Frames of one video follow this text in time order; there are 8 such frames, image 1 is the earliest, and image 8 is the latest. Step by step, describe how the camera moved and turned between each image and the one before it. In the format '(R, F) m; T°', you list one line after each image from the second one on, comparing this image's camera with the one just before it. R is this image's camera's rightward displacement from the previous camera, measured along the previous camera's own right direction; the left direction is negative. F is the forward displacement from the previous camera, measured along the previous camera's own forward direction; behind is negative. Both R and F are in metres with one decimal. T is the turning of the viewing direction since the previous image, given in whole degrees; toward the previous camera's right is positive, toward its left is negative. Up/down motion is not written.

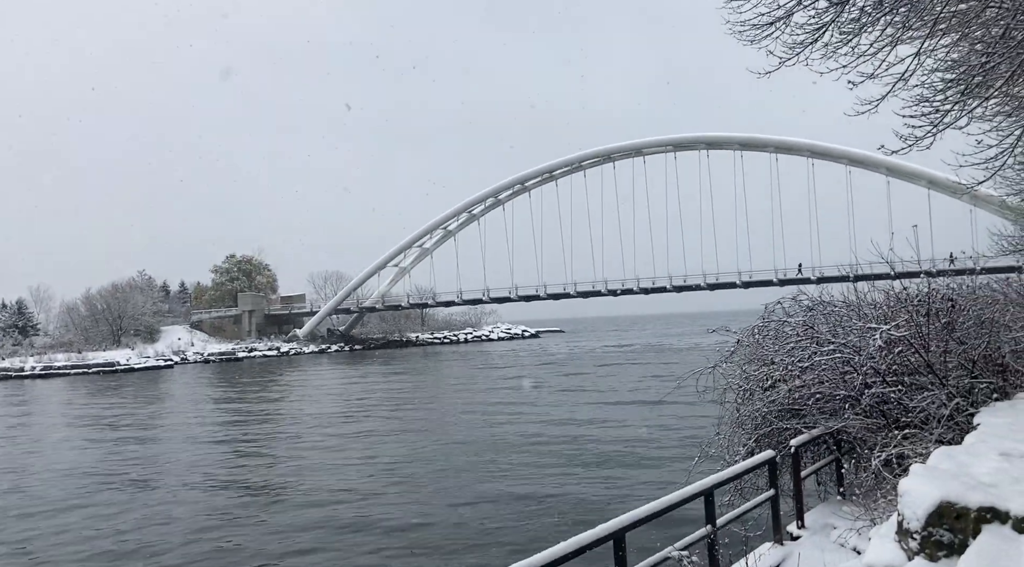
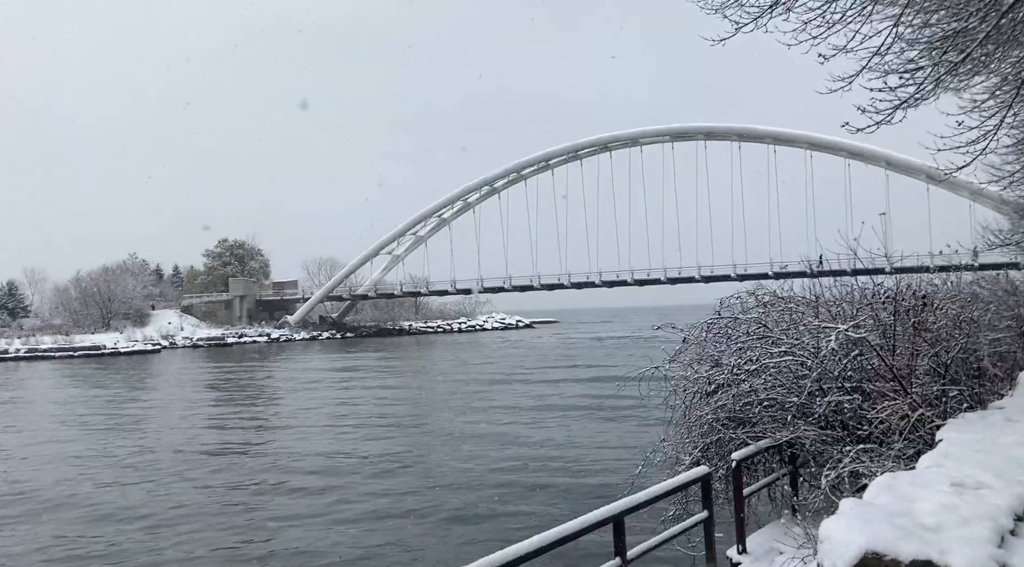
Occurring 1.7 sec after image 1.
(+0.7, +0.7) m; 0°
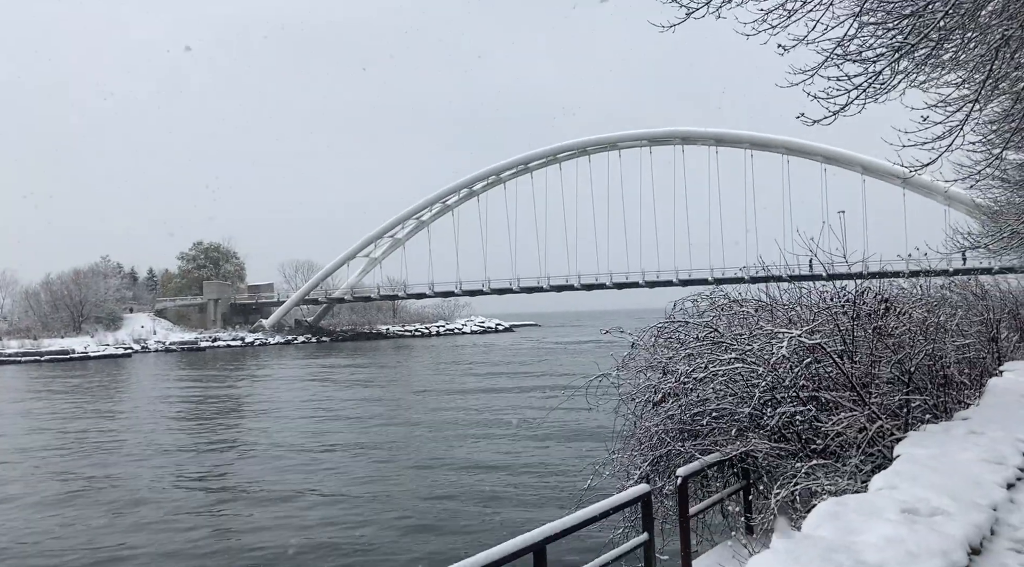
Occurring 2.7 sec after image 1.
(+0.4, +0.4) m; +1°
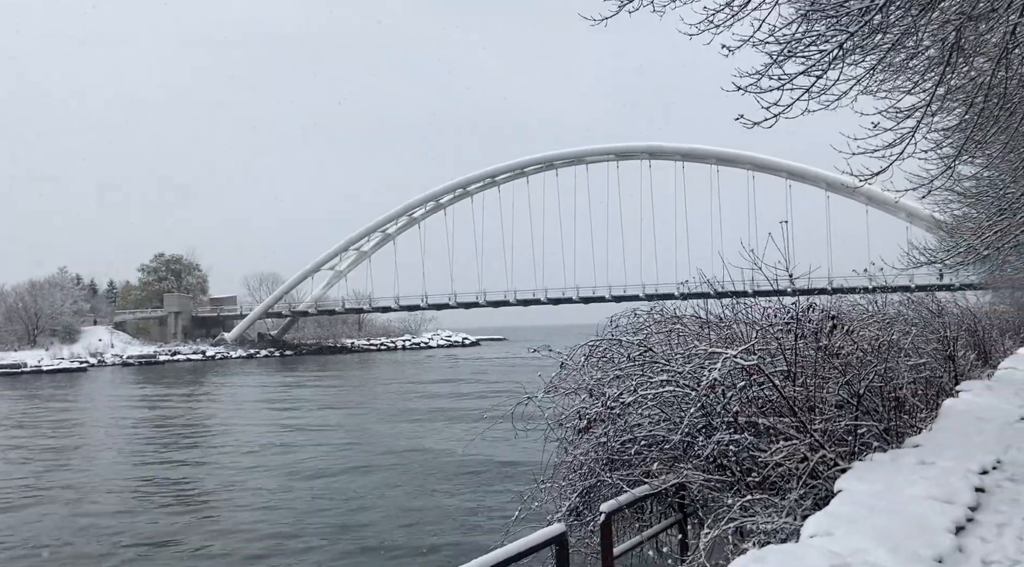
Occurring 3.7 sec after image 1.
(+0.4, +0.5) m; +2°
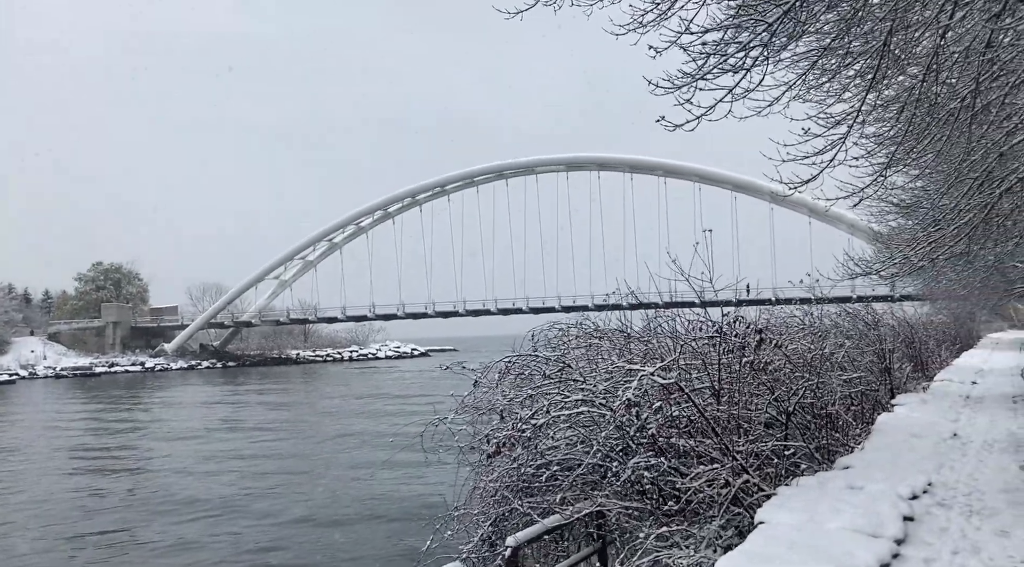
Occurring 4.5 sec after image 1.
(+0.3, +0.4) m; +3°
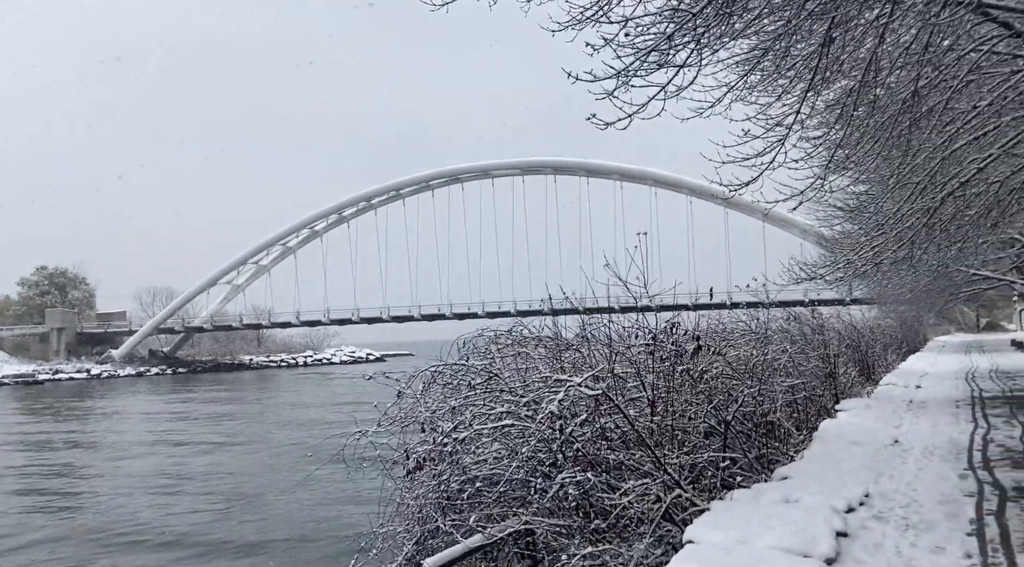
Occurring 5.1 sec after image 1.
(+0.2, +0.3) m; +3°
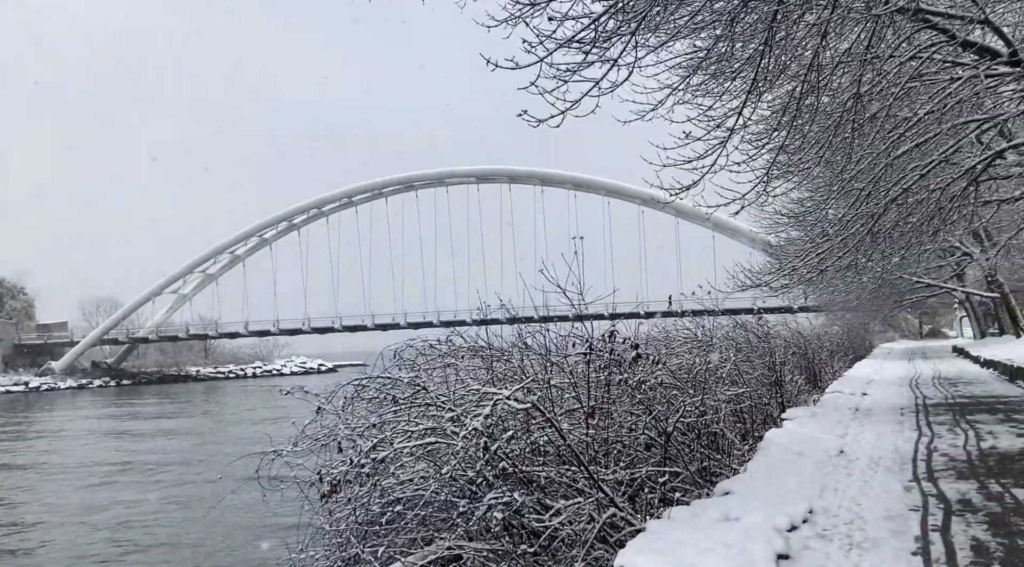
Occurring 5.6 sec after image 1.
(+0.2, +0.3) m; +3°
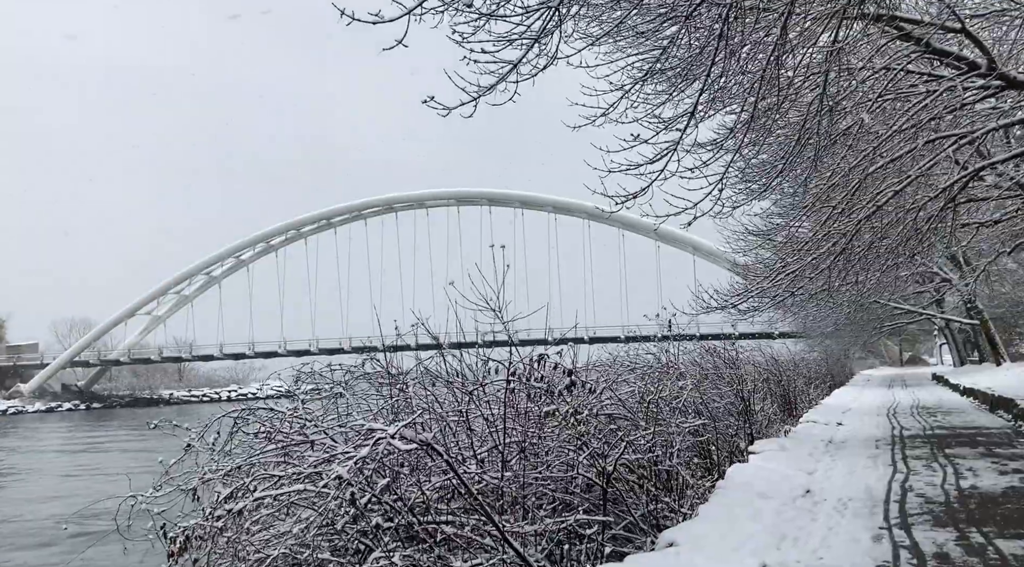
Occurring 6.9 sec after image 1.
(+0.4, +0.6) m; +1°
